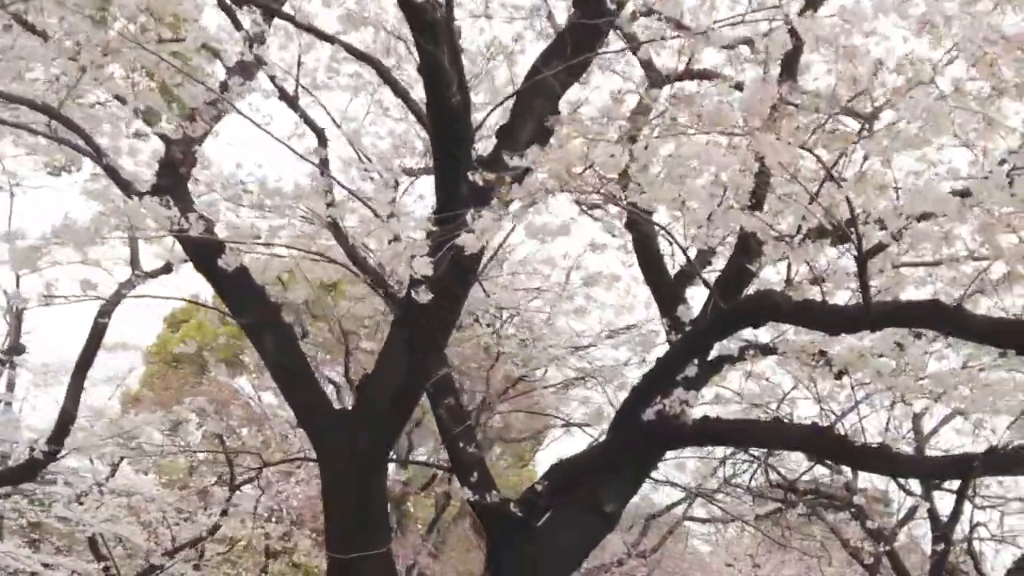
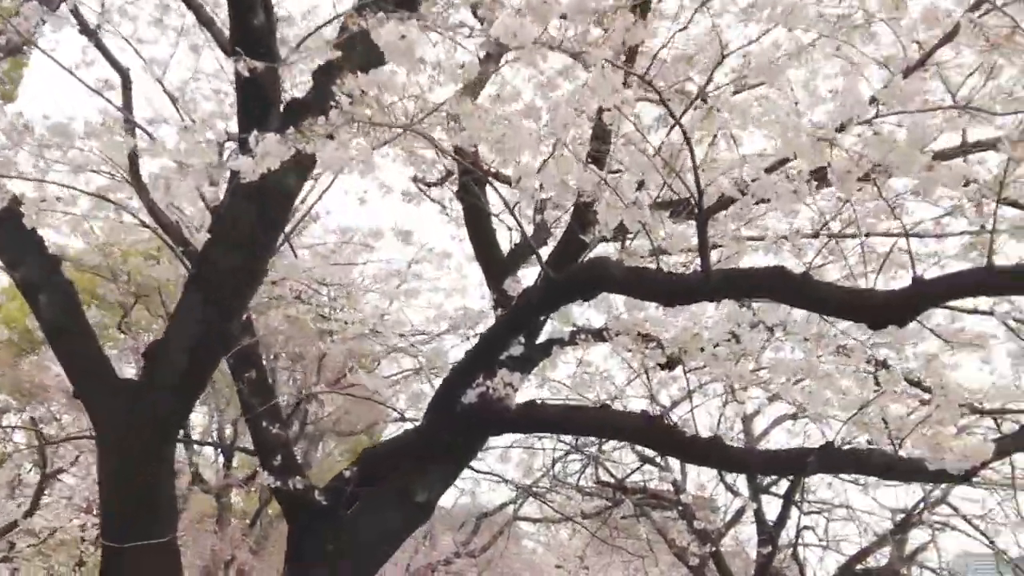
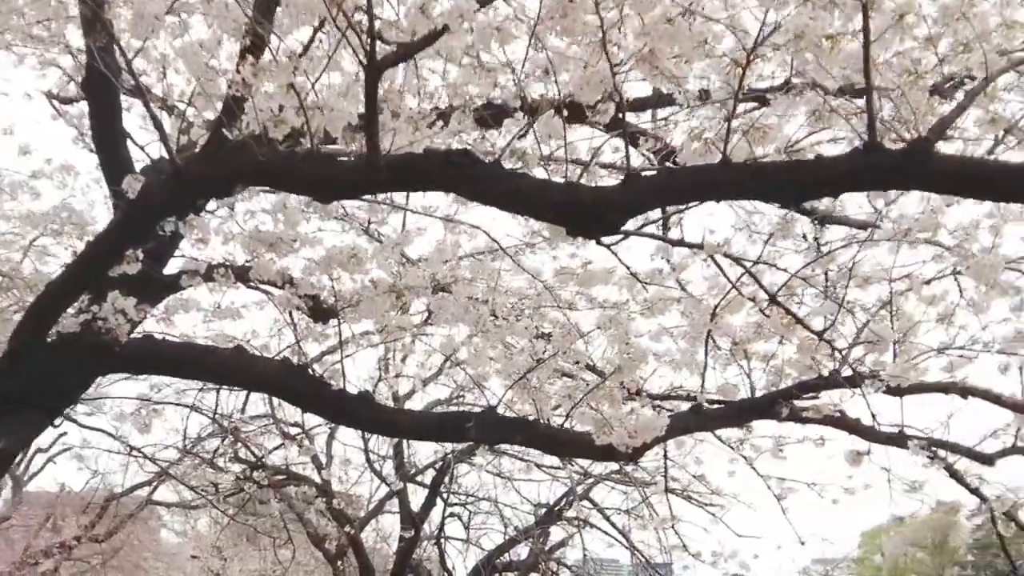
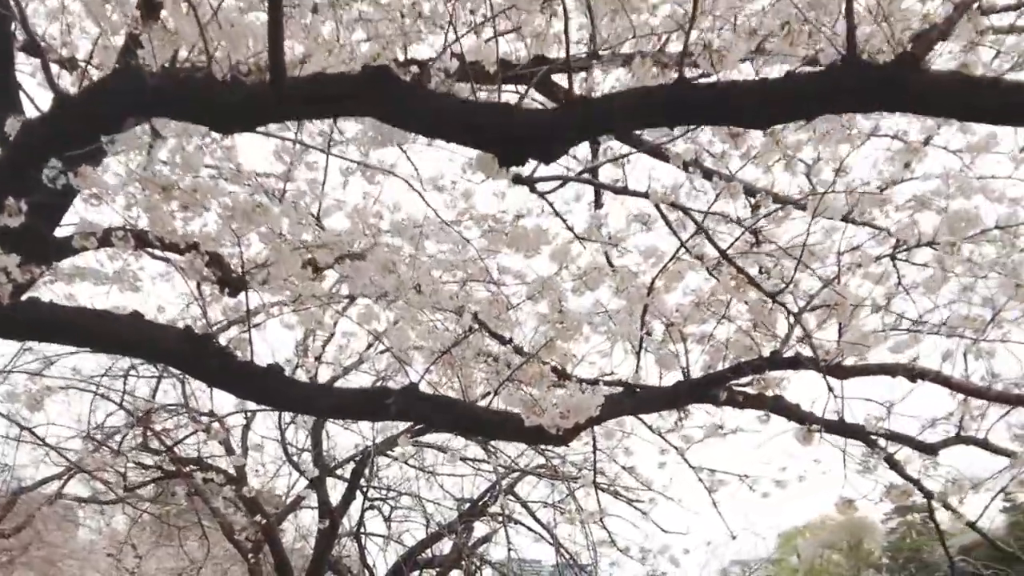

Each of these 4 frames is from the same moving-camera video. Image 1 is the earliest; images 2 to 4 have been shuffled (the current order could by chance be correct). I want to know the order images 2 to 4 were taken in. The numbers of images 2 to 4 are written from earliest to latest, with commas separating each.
2, 3, 4
